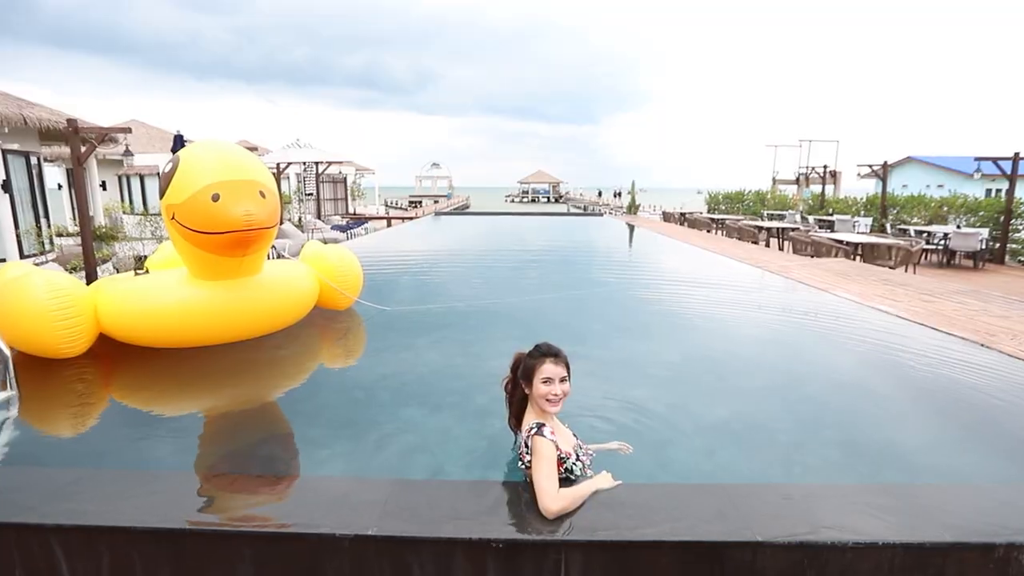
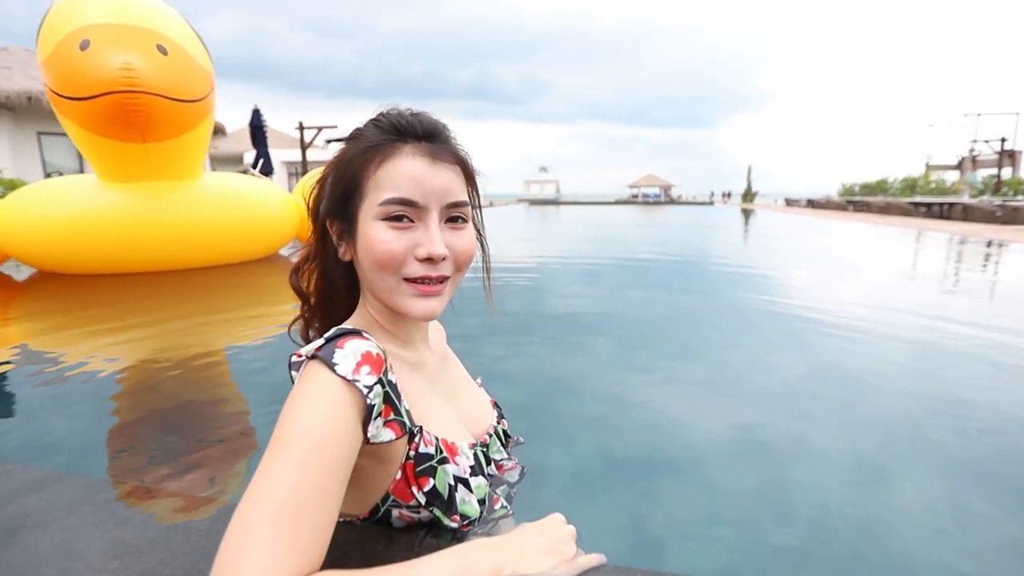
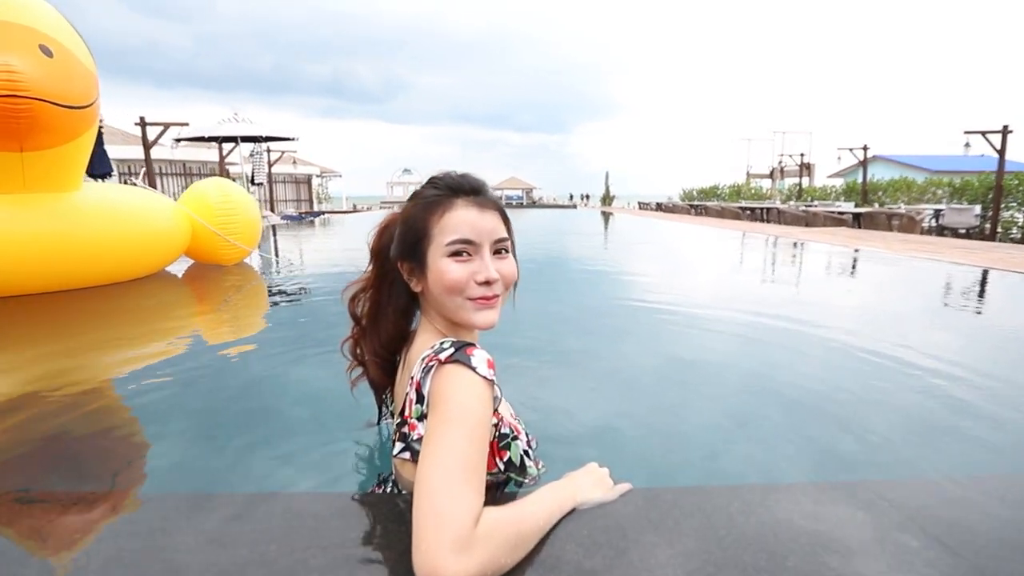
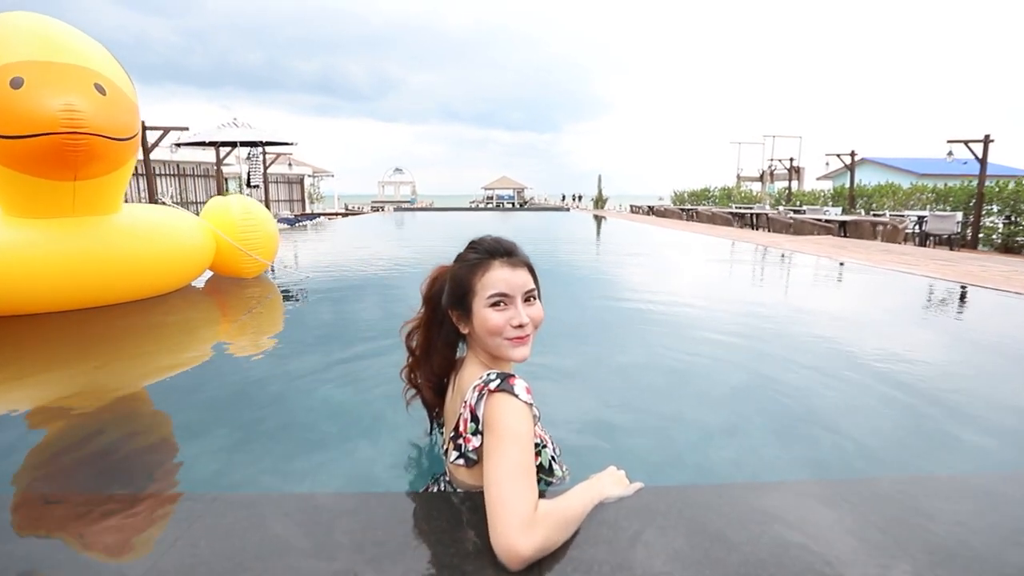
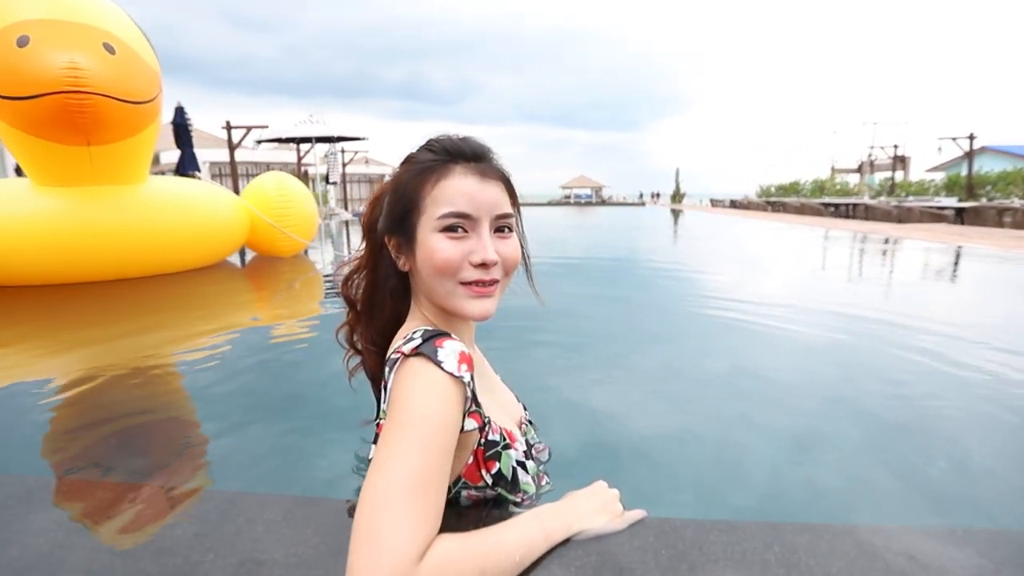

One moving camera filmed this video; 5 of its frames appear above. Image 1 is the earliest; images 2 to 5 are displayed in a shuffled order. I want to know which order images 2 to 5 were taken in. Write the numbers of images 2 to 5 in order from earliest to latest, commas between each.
4, 3, 5, 2
